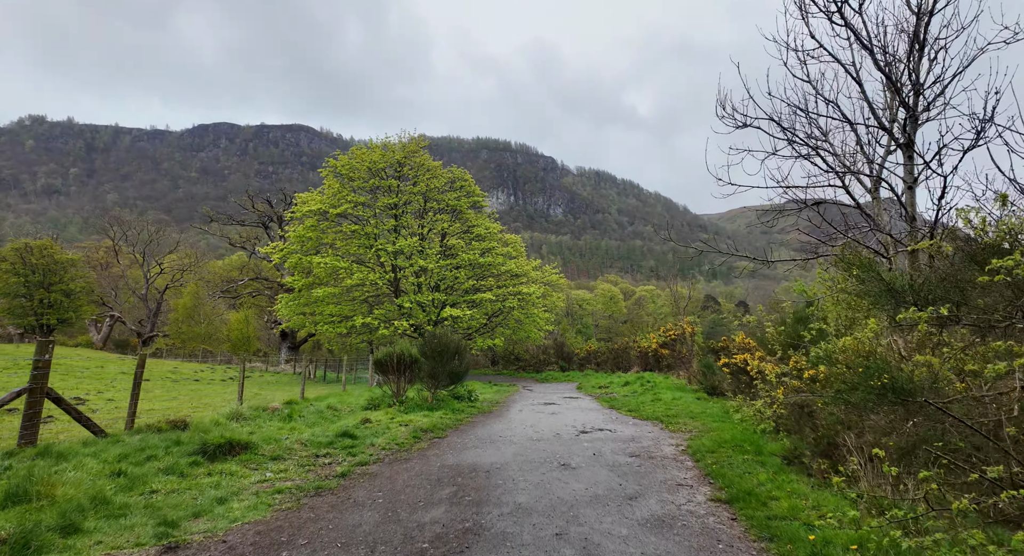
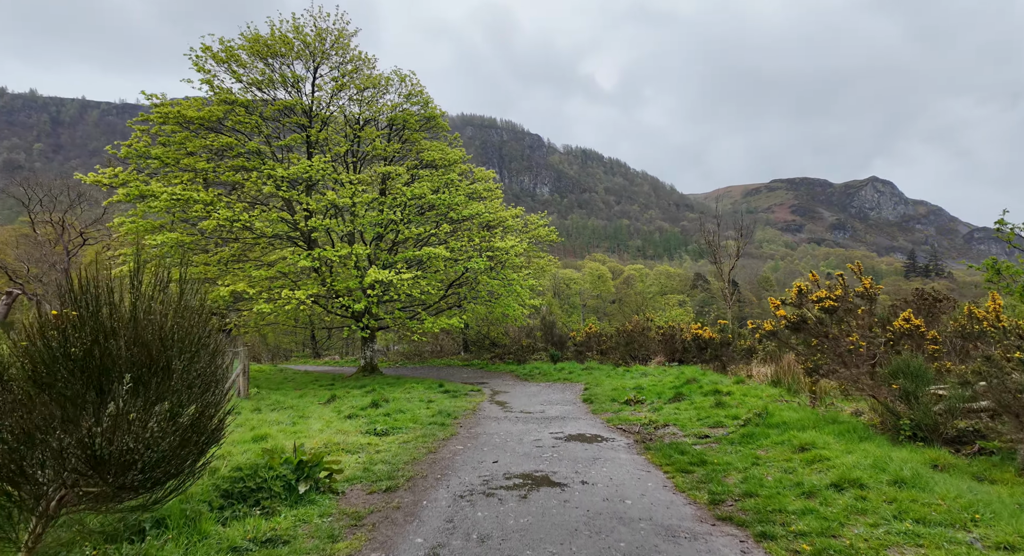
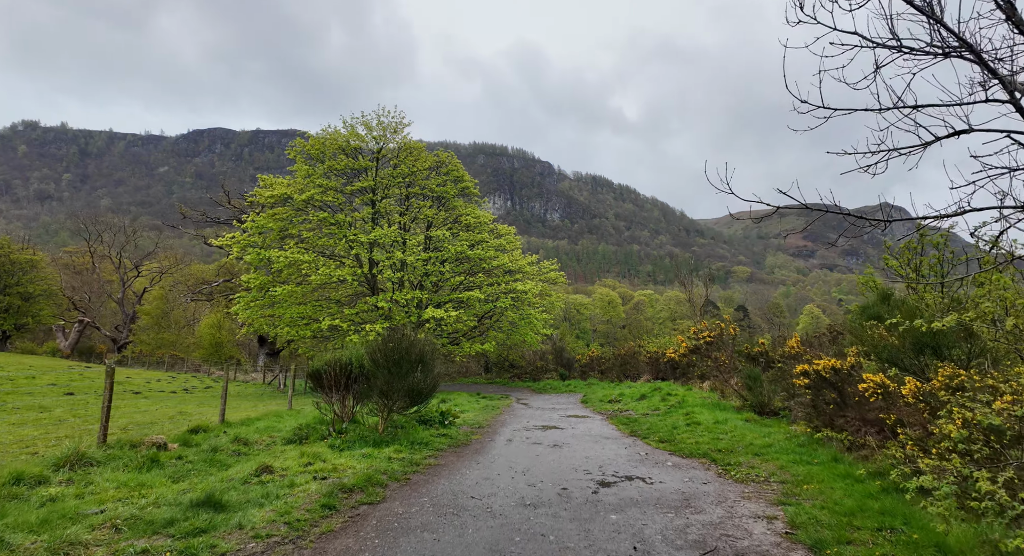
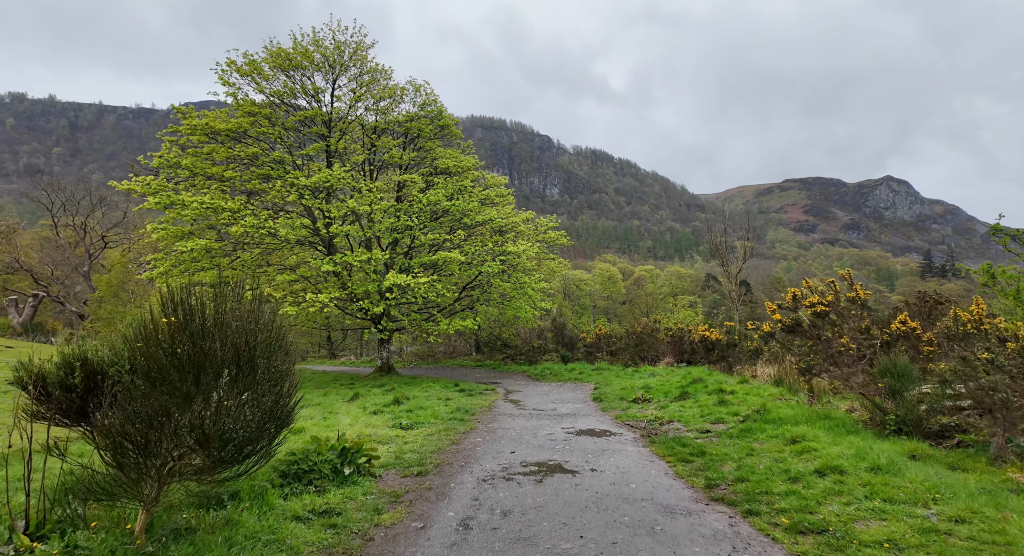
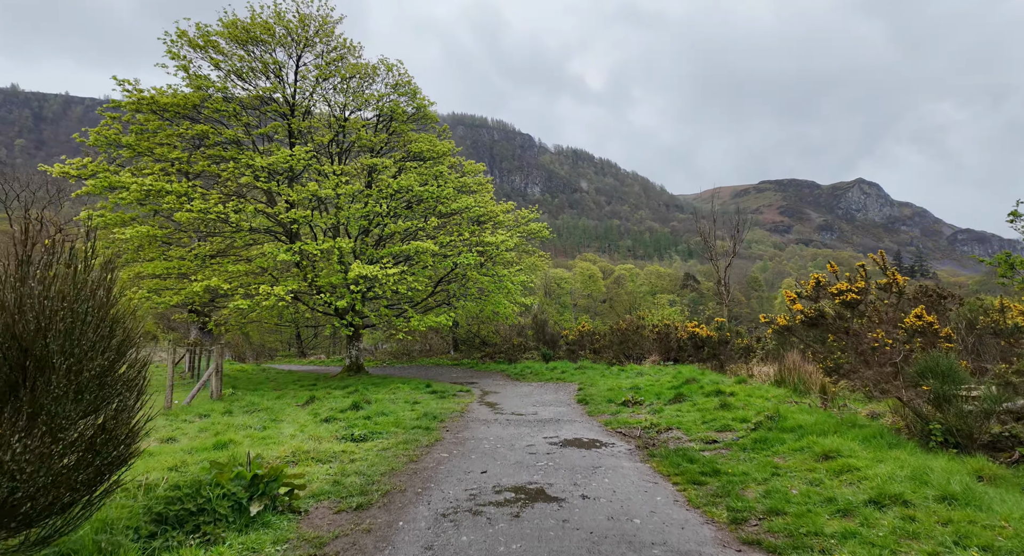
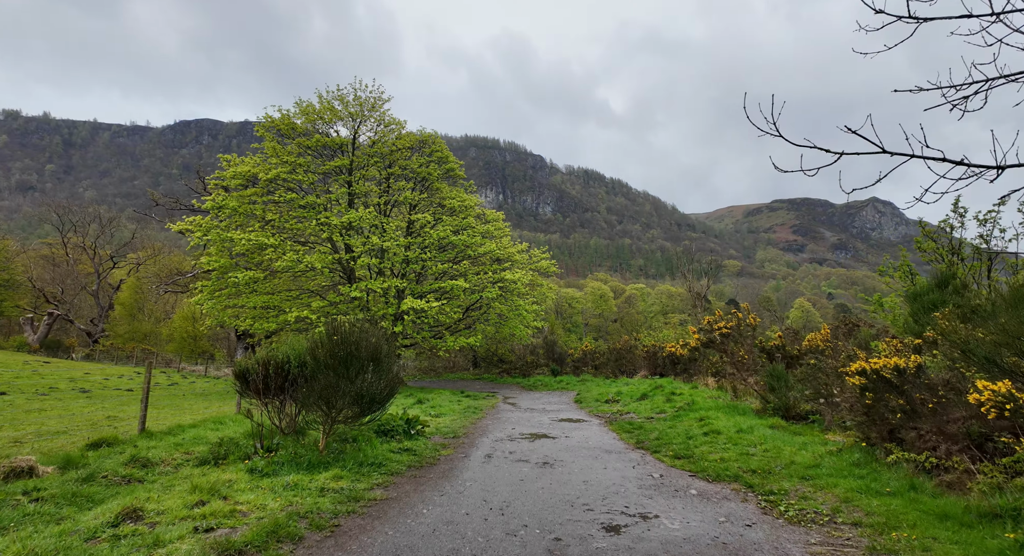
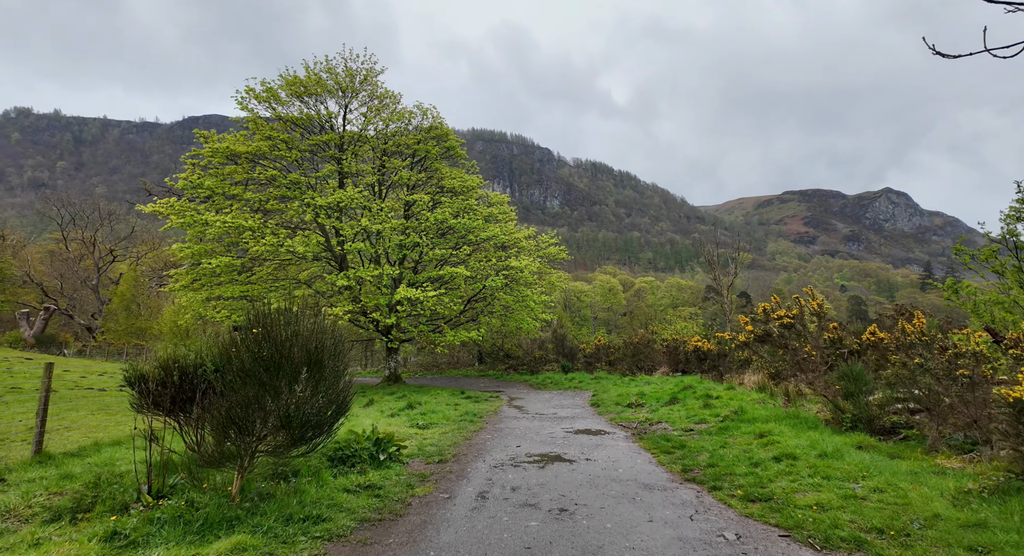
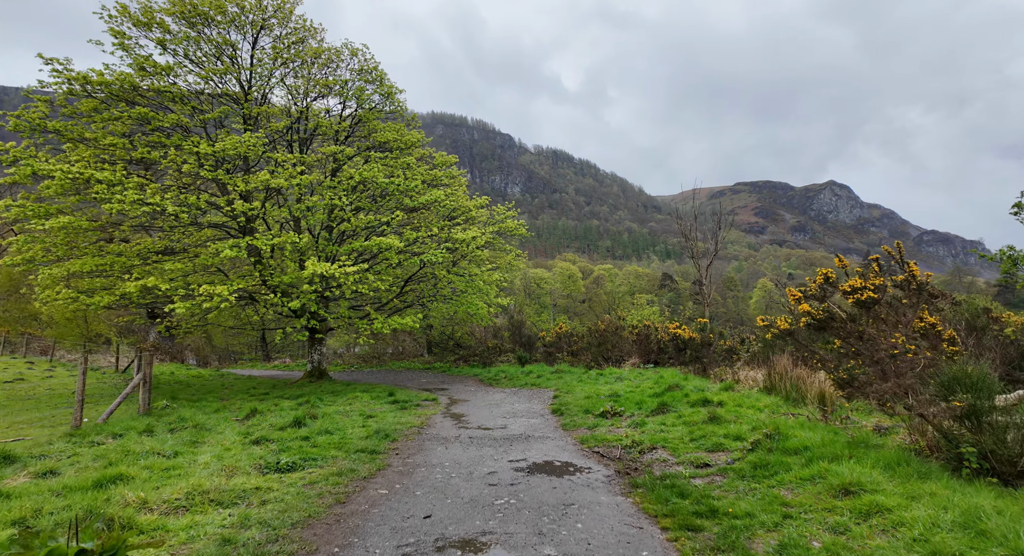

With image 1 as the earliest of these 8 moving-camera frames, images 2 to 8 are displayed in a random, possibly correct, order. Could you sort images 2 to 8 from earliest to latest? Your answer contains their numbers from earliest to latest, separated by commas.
3, 6, 7, 4, 2, 5, 8
